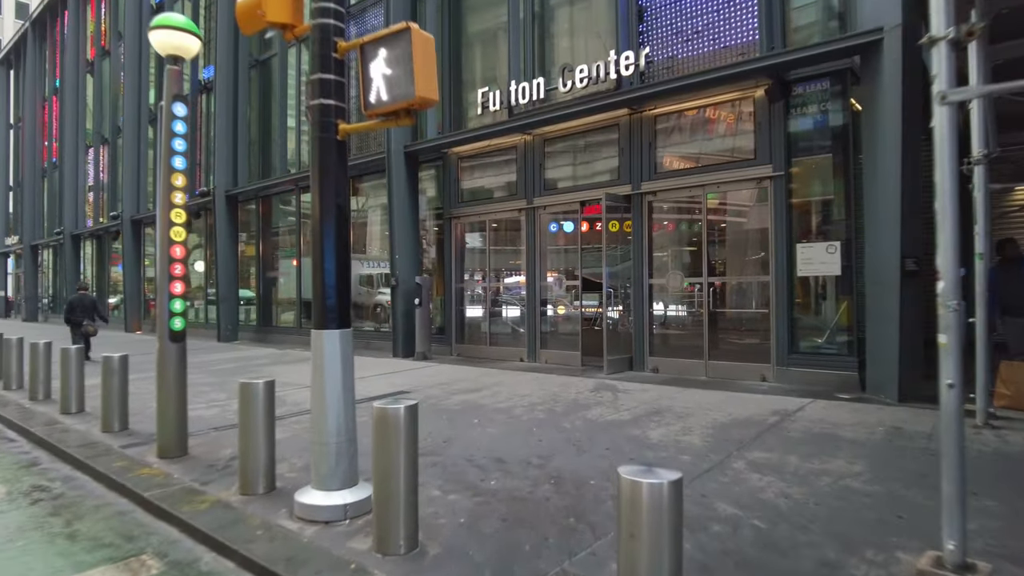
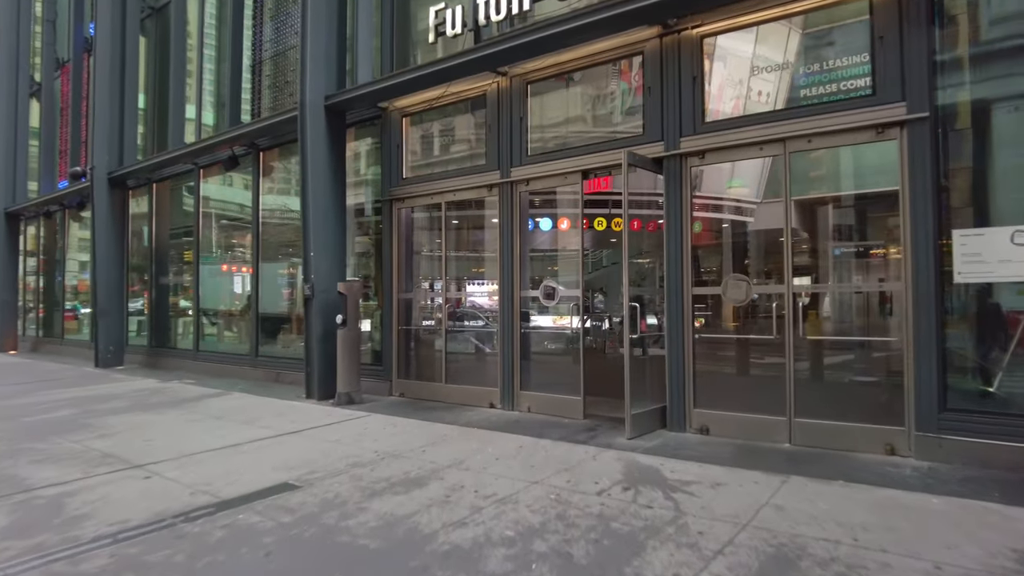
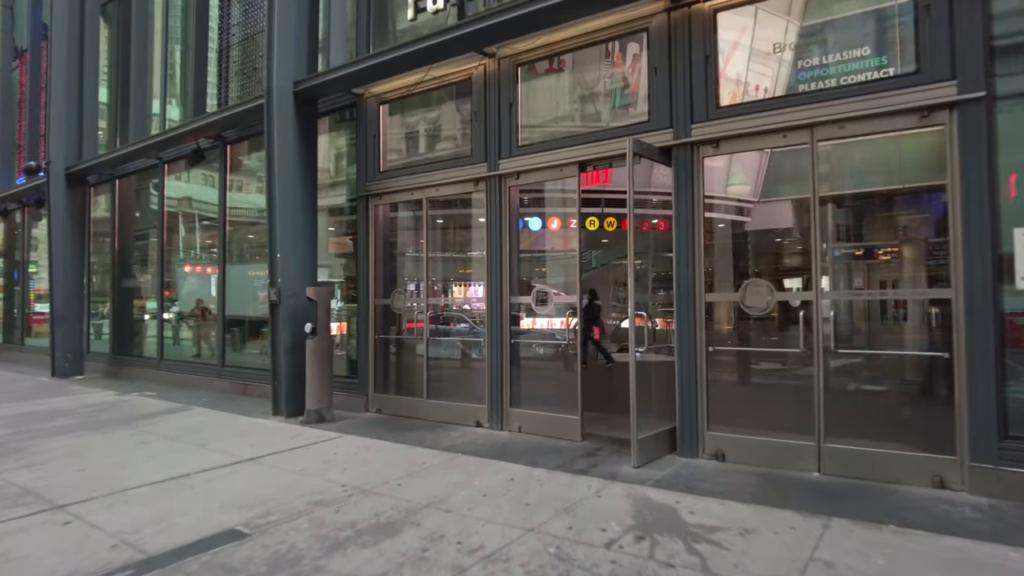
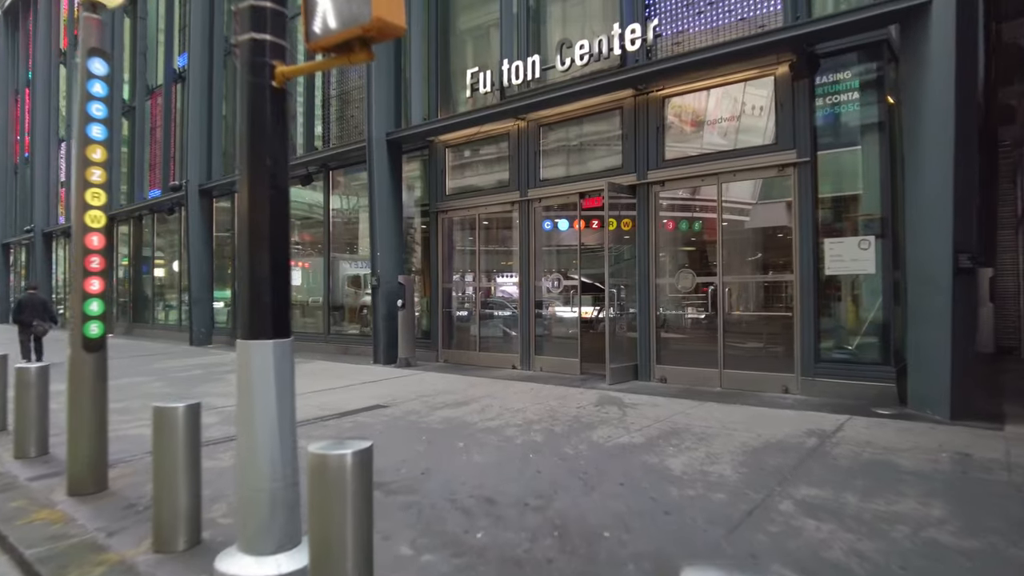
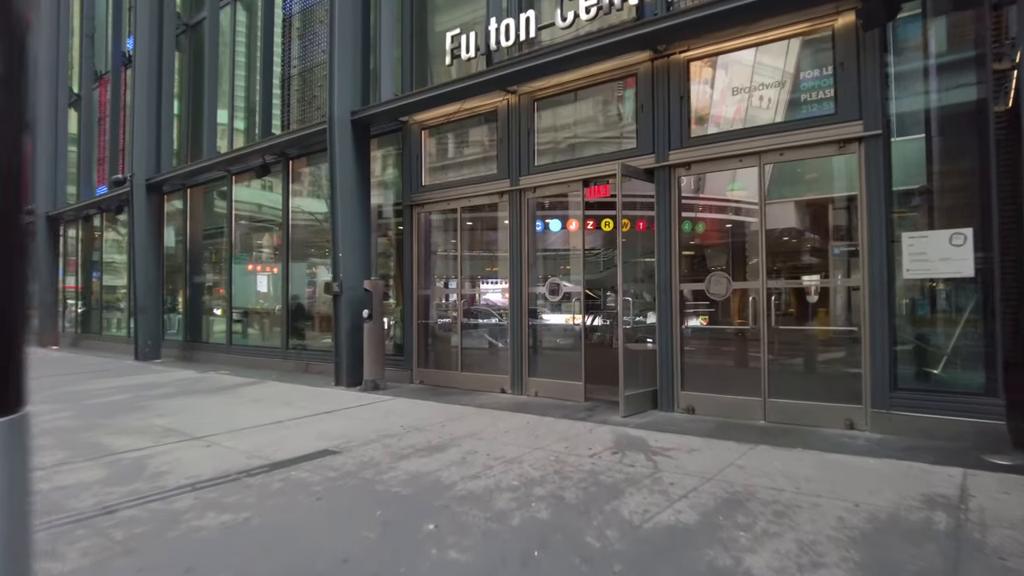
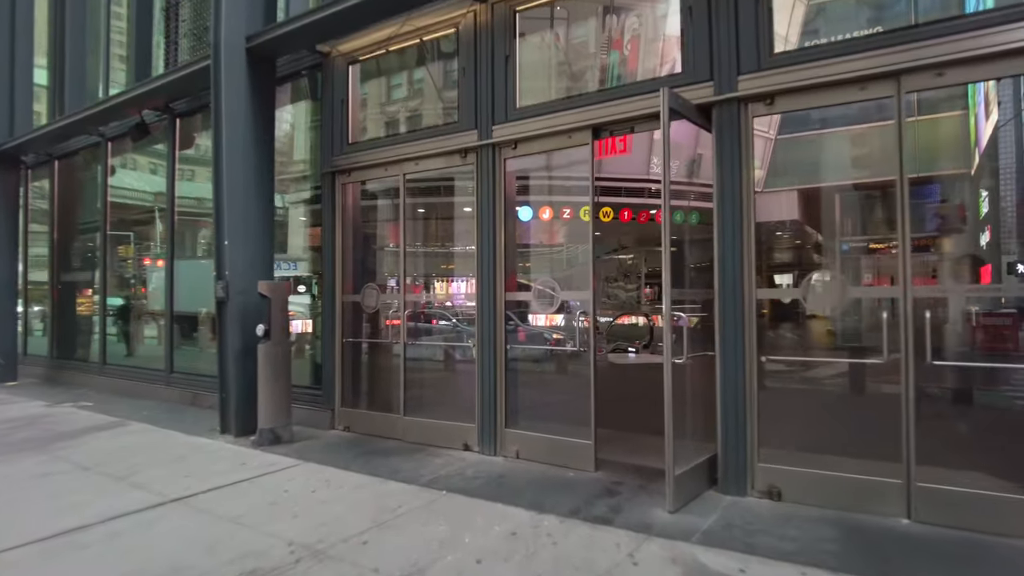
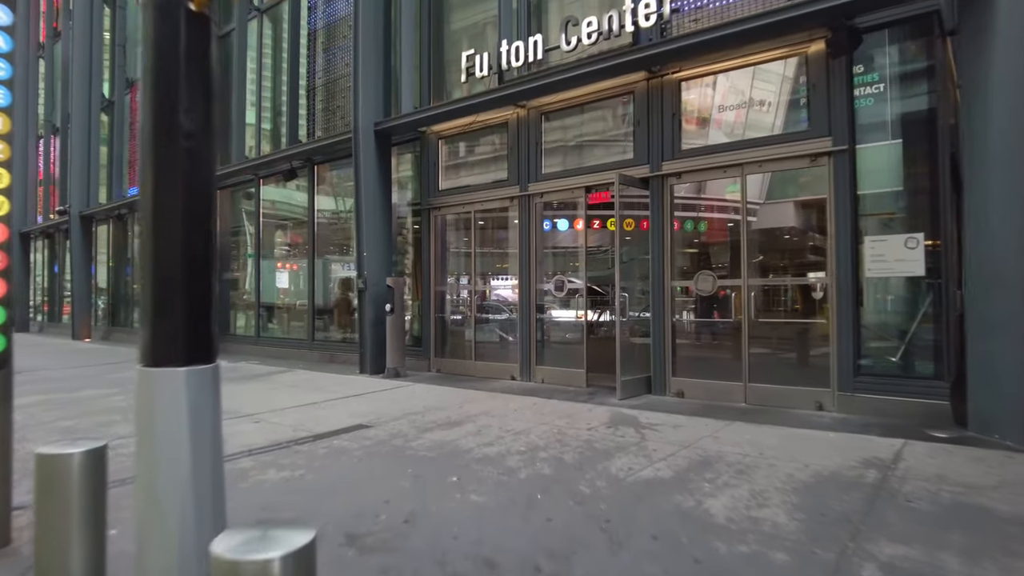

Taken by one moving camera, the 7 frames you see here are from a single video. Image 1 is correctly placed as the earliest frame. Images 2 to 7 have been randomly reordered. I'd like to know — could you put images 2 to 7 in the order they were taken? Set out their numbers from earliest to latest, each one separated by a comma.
4, 7, 5, 2, 3, 6
